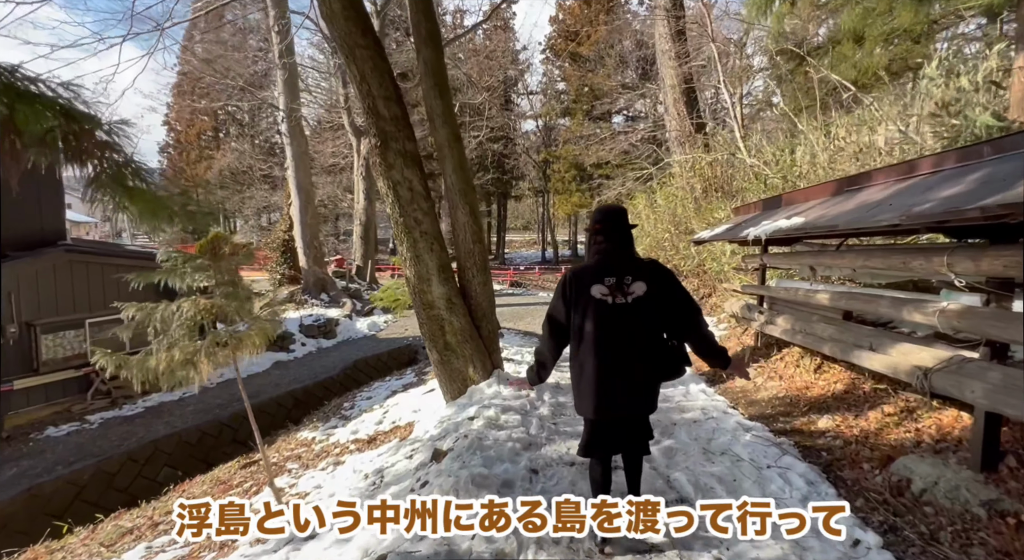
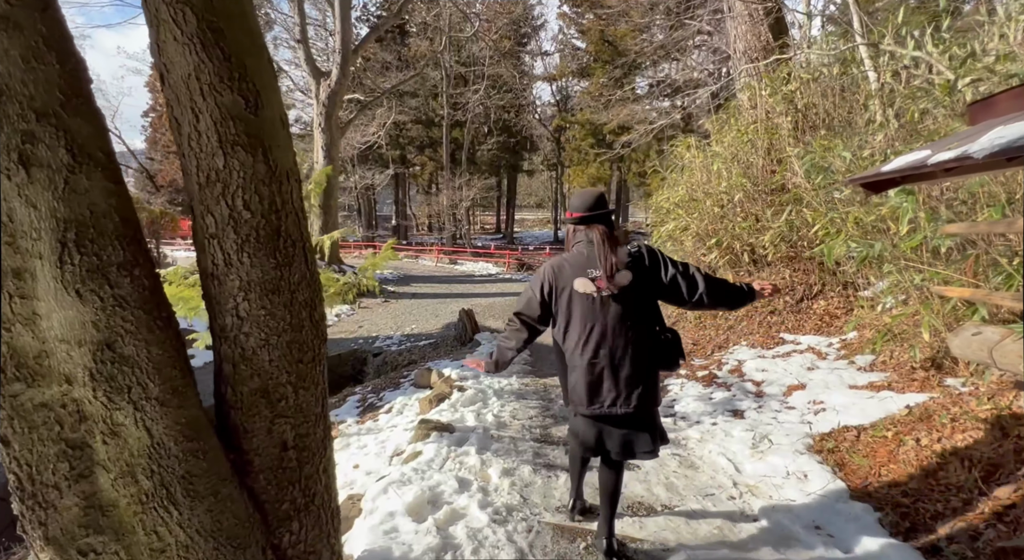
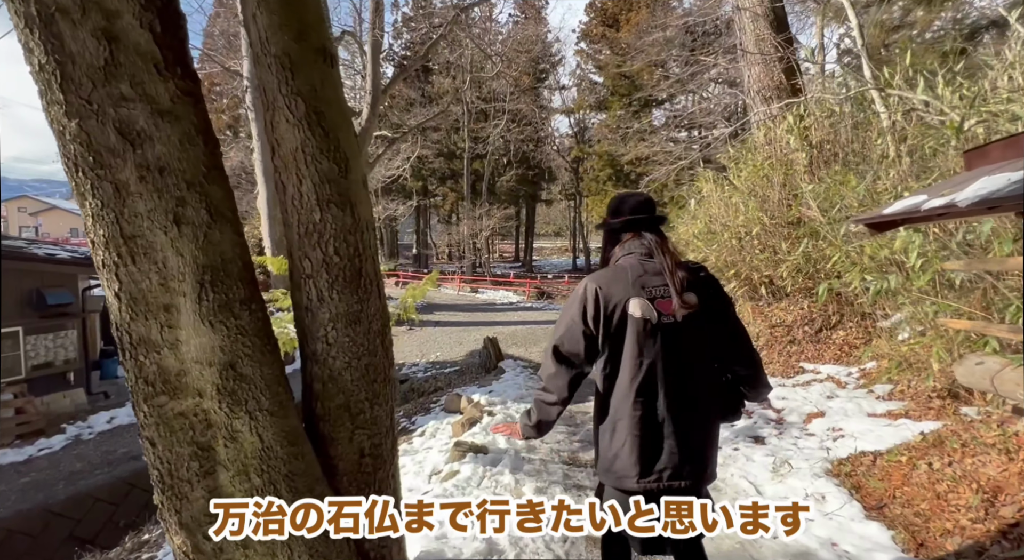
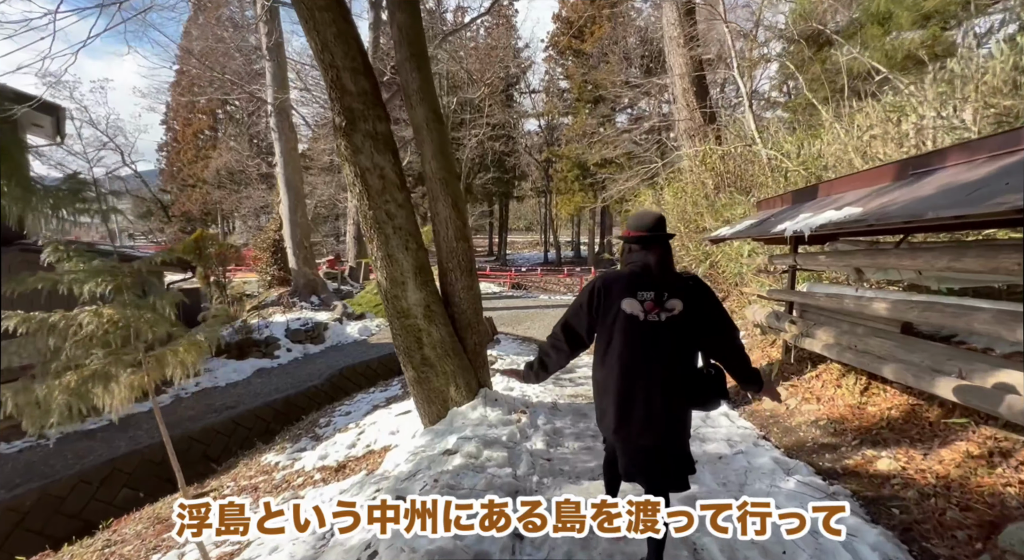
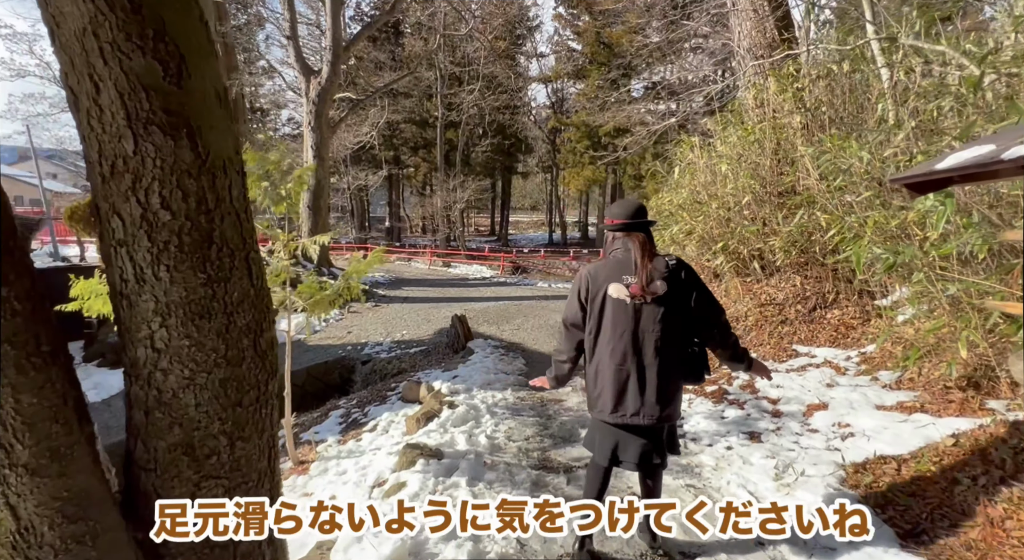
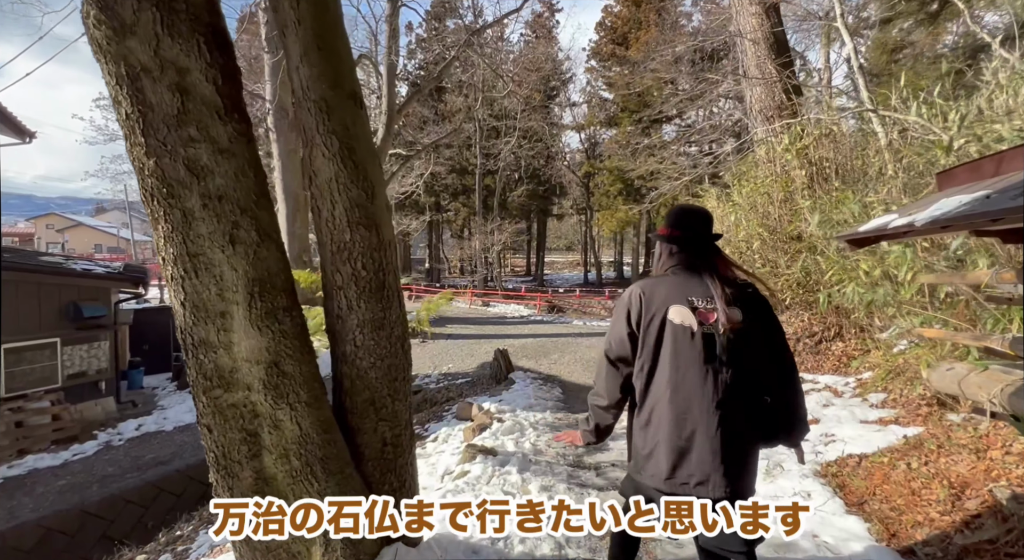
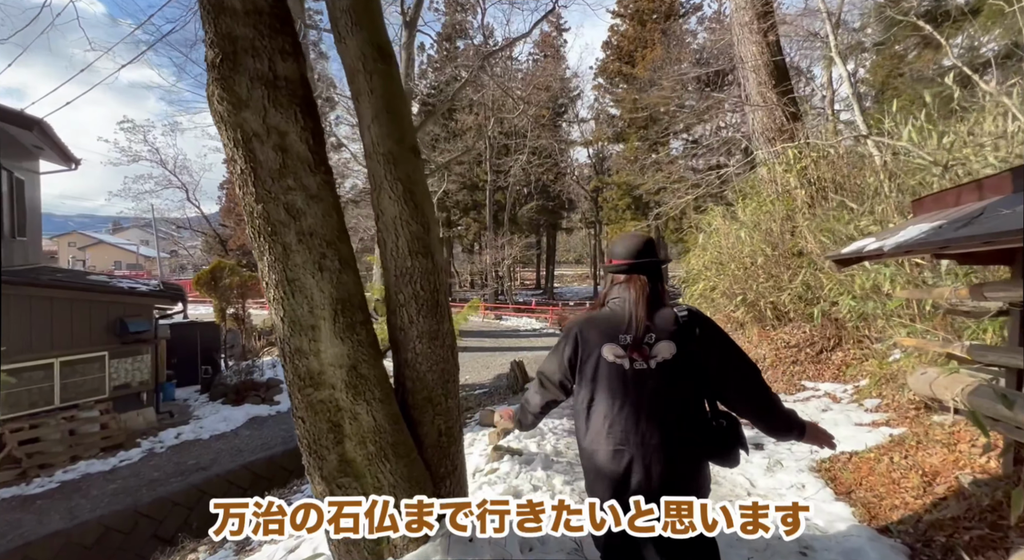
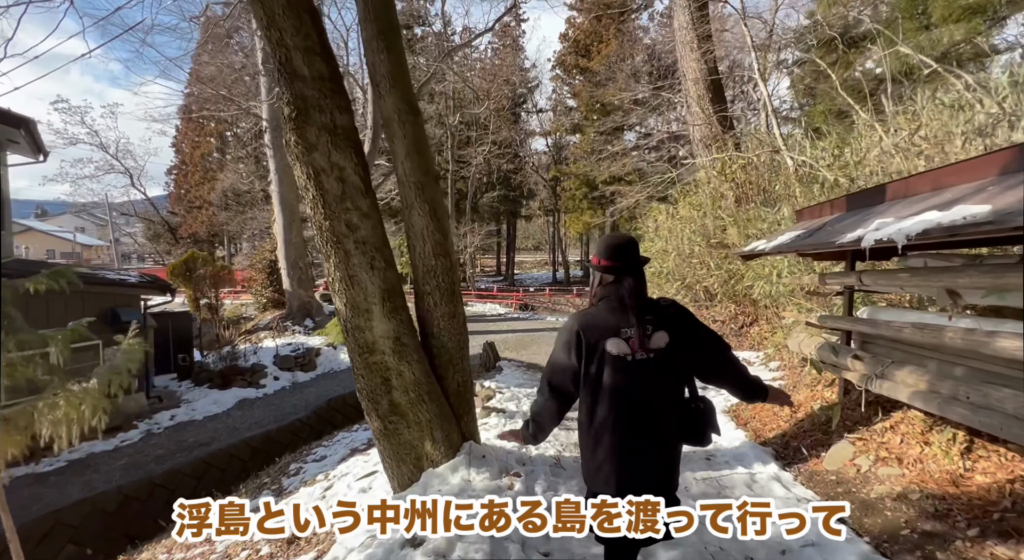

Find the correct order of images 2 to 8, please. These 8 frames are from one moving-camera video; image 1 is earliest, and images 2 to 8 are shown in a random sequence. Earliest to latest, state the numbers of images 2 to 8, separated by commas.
4, 8, 7, 6, 3, 2, 5
